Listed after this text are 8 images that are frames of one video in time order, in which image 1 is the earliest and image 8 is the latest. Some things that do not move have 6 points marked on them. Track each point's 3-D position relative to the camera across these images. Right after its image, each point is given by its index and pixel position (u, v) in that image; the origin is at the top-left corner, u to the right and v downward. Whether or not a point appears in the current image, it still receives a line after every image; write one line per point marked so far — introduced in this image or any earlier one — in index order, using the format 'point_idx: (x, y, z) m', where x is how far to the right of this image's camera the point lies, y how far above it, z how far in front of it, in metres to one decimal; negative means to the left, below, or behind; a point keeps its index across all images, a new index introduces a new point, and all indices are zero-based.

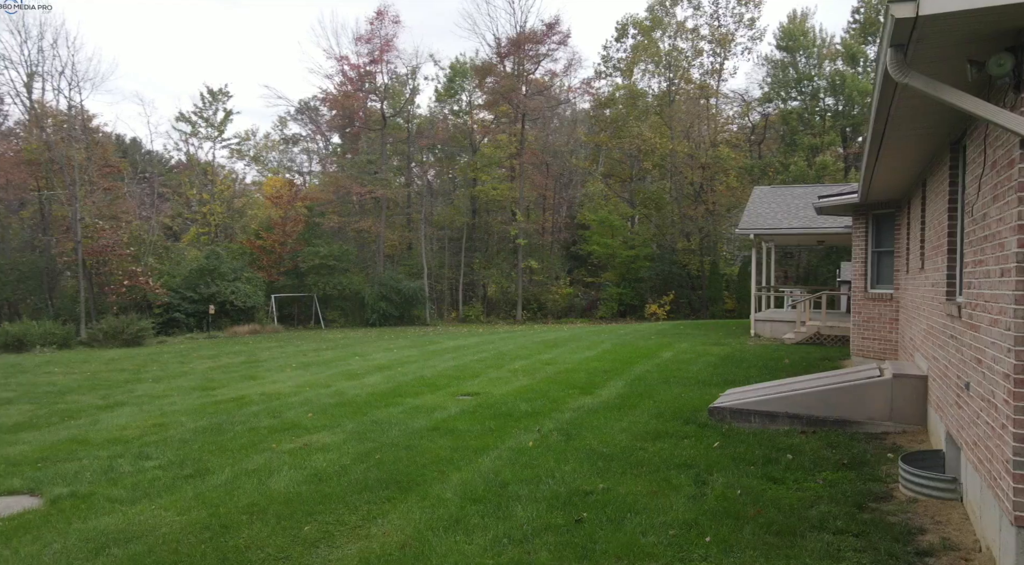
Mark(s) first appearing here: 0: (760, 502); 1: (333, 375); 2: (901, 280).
0: (+1.6, -1.4, +4.6) m
1: (-3.3, -1.7, +13.3) m
2: (+4.8, 0.0, +8.9) m
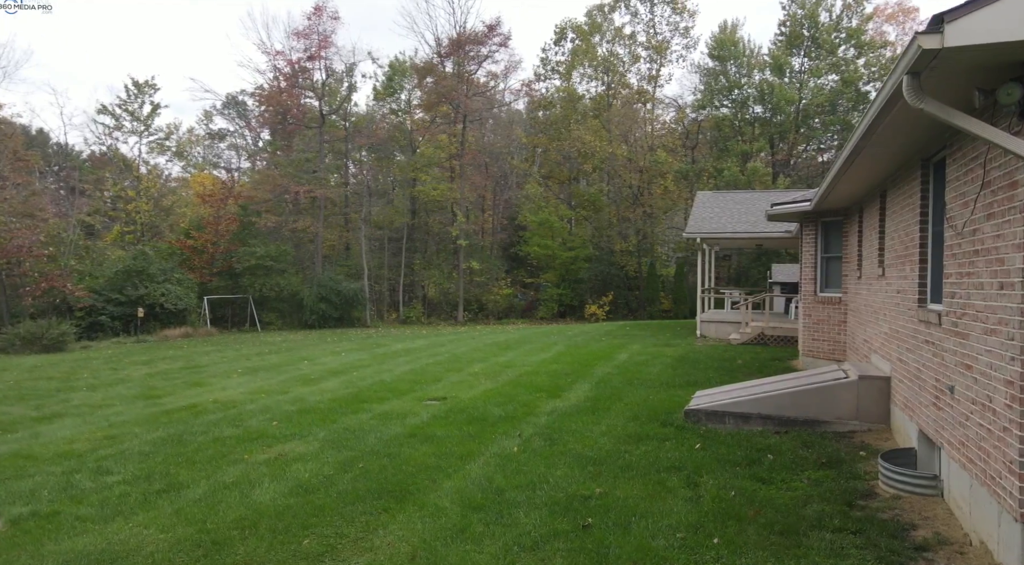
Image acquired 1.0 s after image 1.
0: (+1.7, -1.5, +4.8) m
1: (-4.1, -1.8, +13.0) m
2: (+4.4, 0.0, +9.4) m
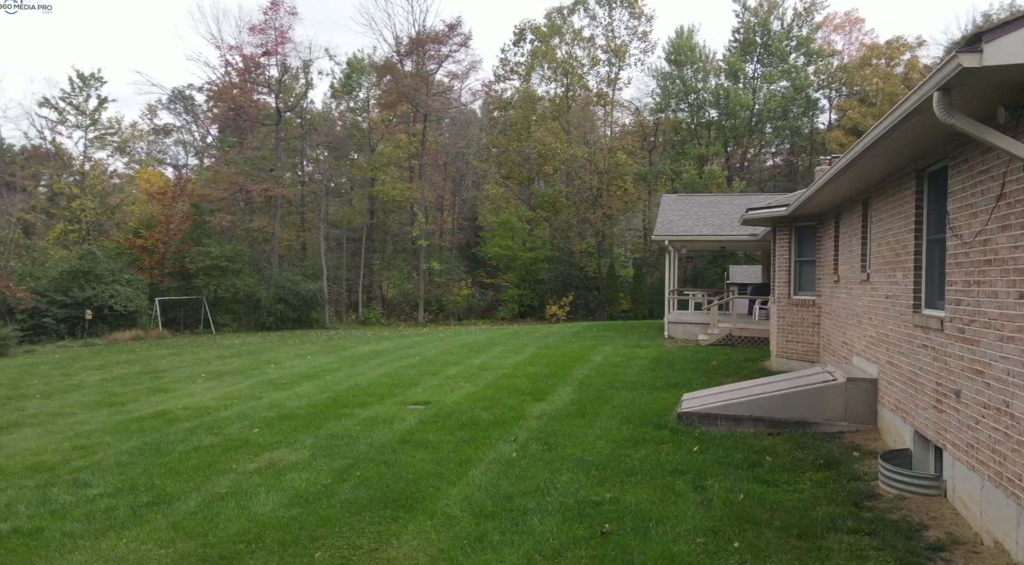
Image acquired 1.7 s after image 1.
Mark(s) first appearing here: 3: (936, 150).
0: (+1.8, -1.5, +4.9) m
1: (-4.5, -1.8, +12.7) m
2: (+4.2, -0.1, +9.7) m
3: (+3.0, +0.9, +5.0) m
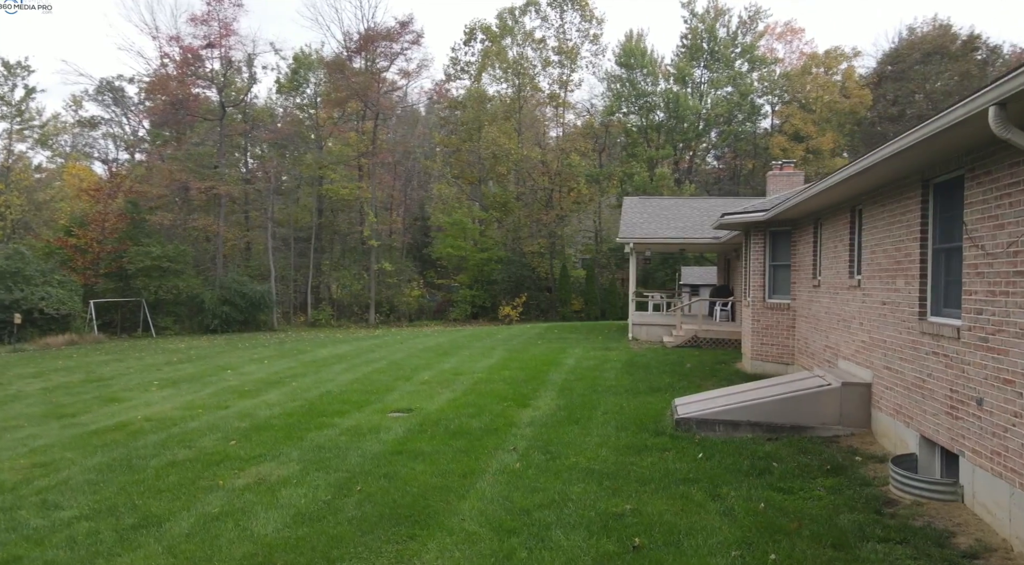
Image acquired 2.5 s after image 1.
0: (+1.9, -1.6, +4.9) m
1: (-5.0, -1.9, +12.1) m
2: (+4.0, -0.1, +9.9) m
3: (+3.1, +0.9, +5.1) m
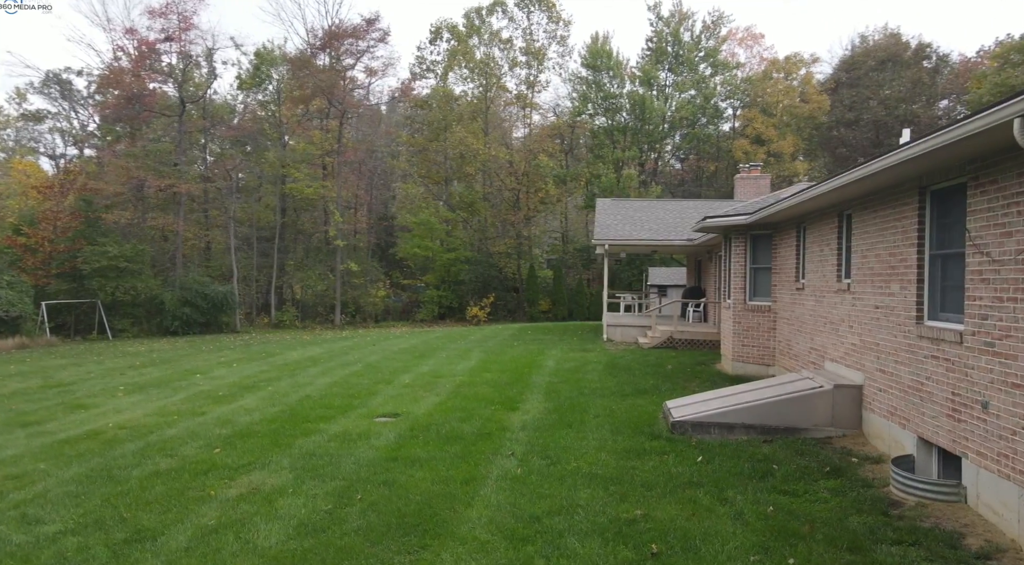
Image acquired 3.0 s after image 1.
0: (+2.0, -1.6, +5.0) m
1: (-5.3, -1.9, +11.8) m
2: (+3.8, -0.2, +10.0) m
3: (+3.2, +0.8, +5.3) m
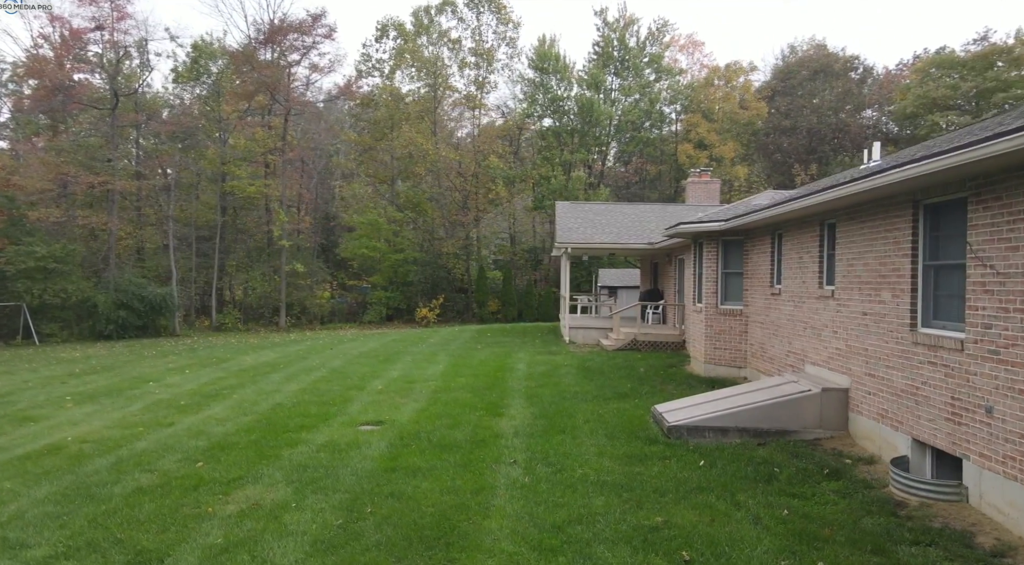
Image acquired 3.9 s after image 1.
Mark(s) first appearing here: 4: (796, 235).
0: (+2.2, -1.7, +5.2) m
1: (-5.7, -2.0, +11.3) m
2: (+3.5, -0.2, +10.4) m
3: (+3.4, +0.7, +5.5) m
4: (+3.5, +0.6, +8.9) m
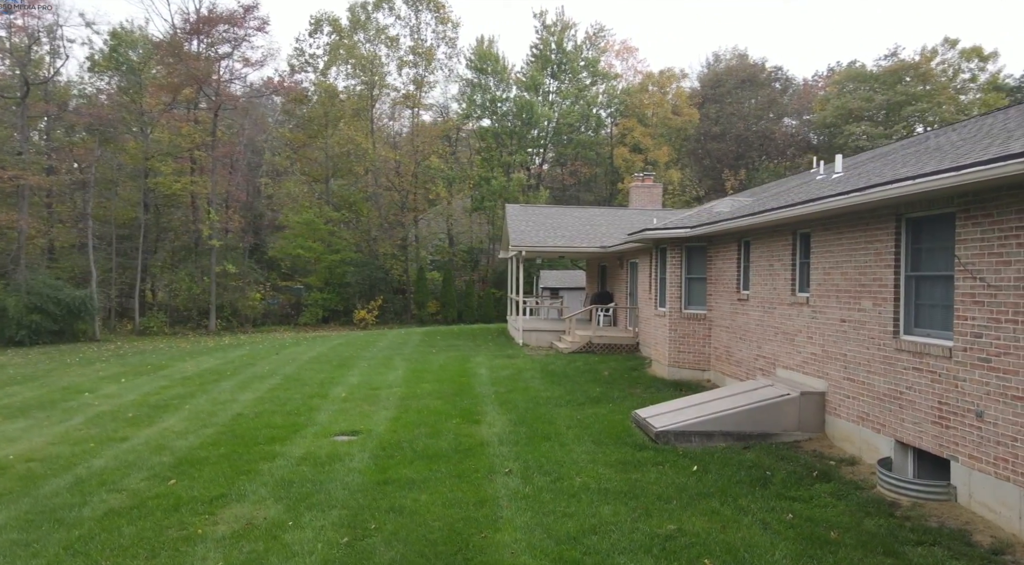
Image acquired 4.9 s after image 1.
0: (+2.3, -1.8, +5.4) m
1: (-6.1, -2.1, +10.6) m
2: (+3.1, -0.3, +10.7) m
3: (+3.5, +0.7, +5.9) m
4: (+3.2, +0.5, +9.2) m
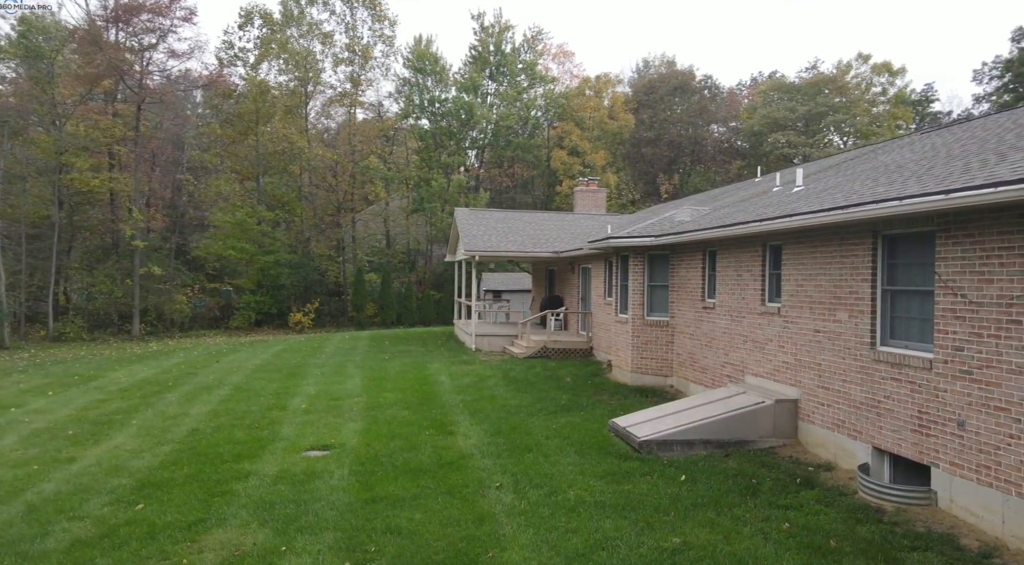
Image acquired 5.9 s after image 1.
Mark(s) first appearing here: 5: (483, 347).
0: (+2.4, -1.9, +5.6) m
1: (-6.6, -2.2, +9.9) m
2: (+2.6, -0.4, +10.9) m
3: (+3.5, +0.5, +6.2) m
4: (+2.9, +0.4, +9.4) m
5: (-0.7, -1.6, +17.3) m
